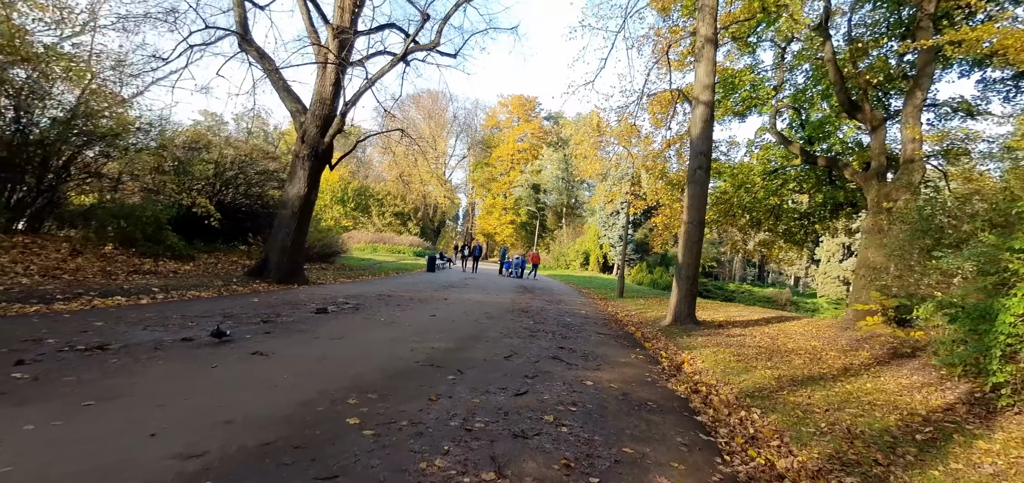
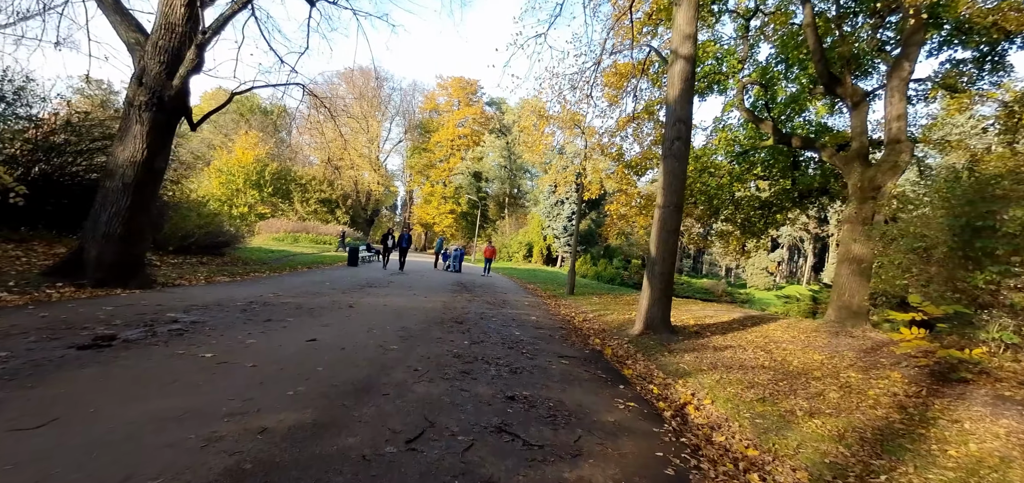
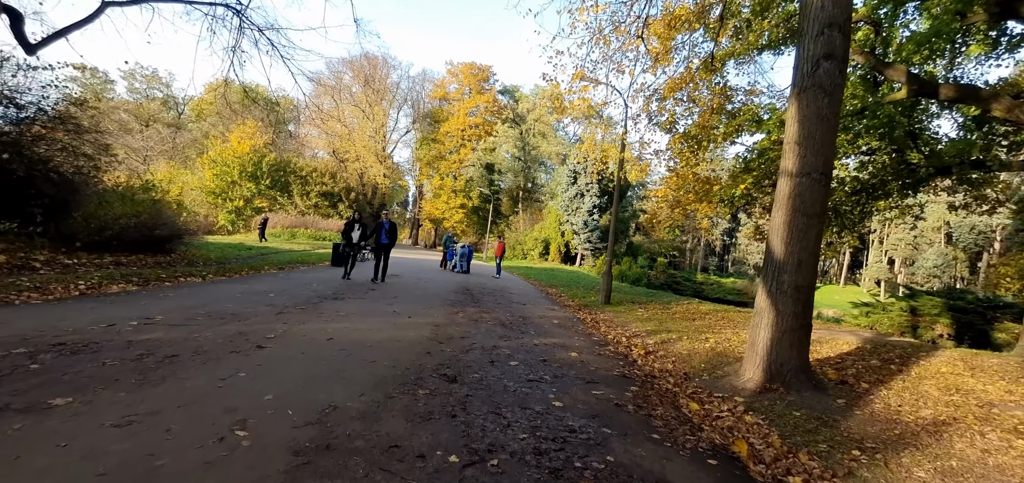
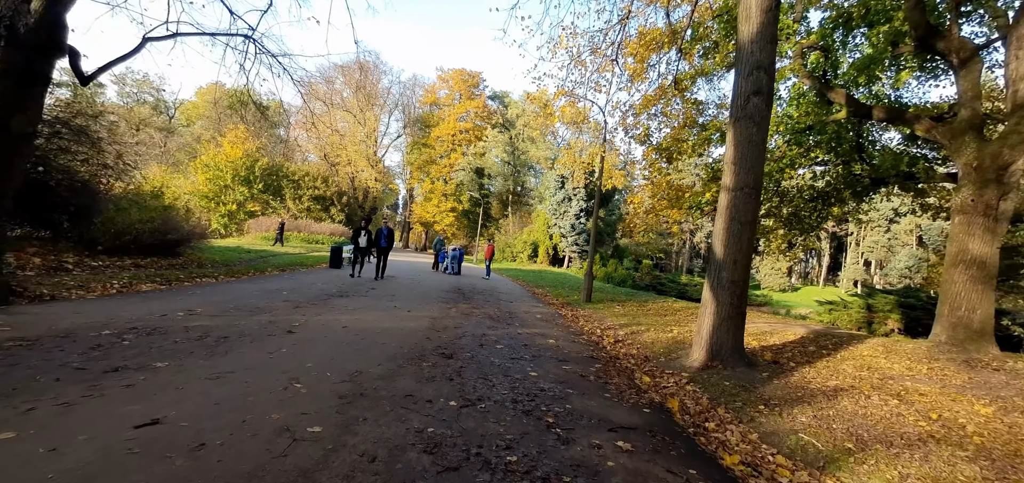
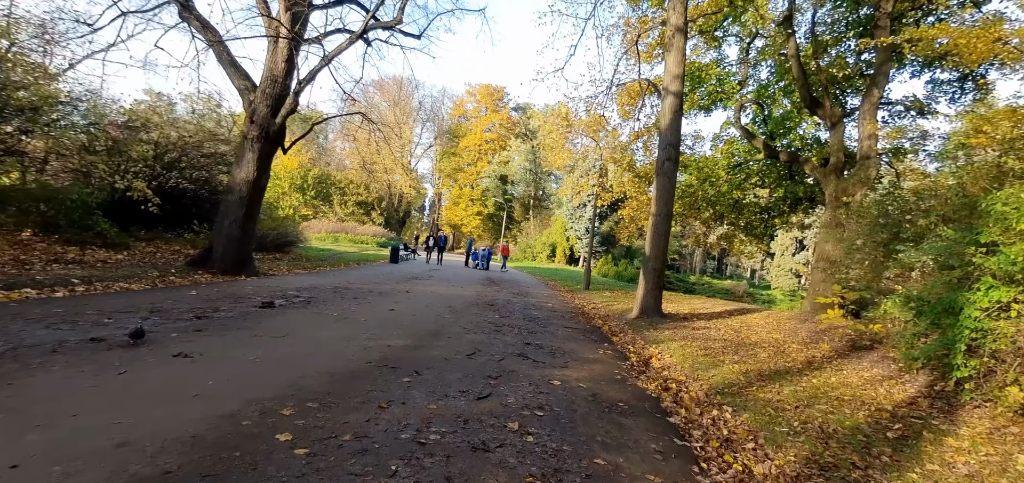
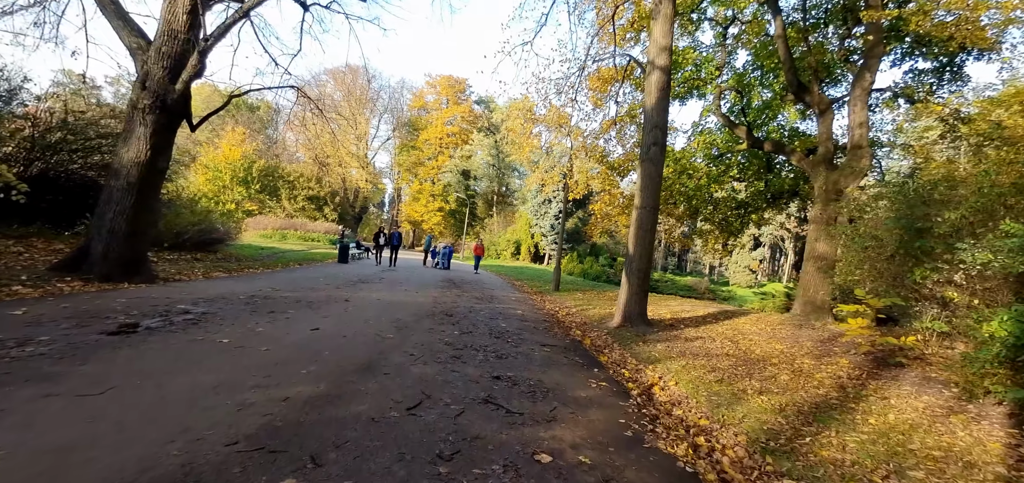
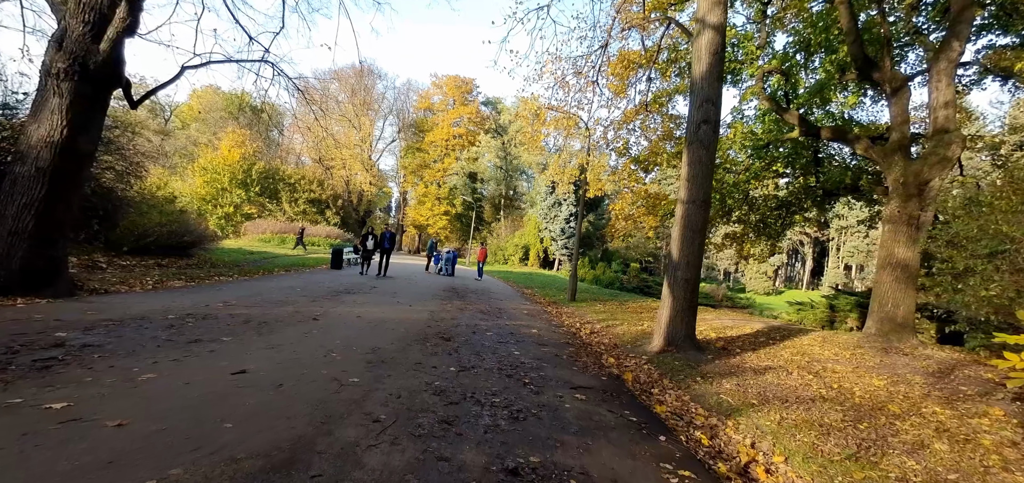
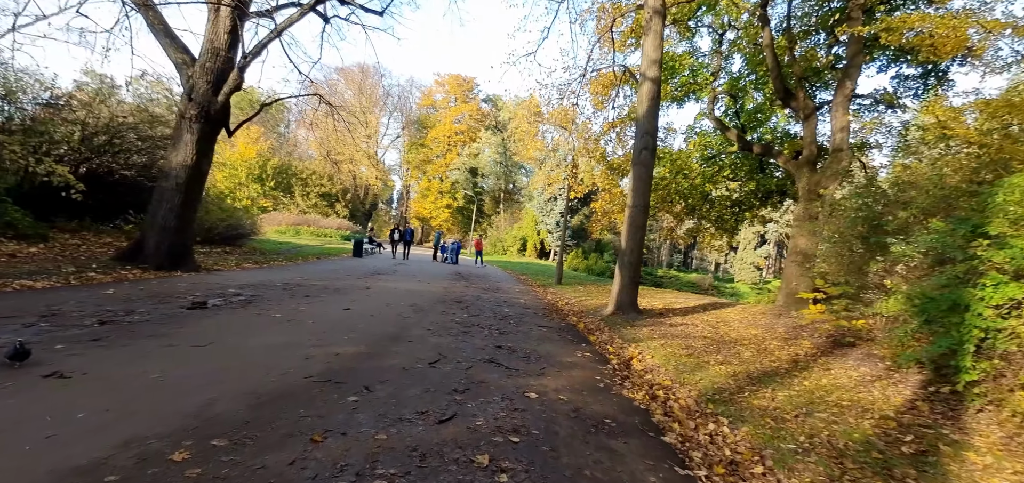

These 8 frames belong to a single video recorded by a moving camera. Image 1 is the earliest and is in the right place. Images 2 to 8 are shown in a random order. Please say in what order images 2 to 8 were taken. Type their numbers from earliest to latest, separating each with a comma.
5, 8, 6, 2, 7, 4, 3
